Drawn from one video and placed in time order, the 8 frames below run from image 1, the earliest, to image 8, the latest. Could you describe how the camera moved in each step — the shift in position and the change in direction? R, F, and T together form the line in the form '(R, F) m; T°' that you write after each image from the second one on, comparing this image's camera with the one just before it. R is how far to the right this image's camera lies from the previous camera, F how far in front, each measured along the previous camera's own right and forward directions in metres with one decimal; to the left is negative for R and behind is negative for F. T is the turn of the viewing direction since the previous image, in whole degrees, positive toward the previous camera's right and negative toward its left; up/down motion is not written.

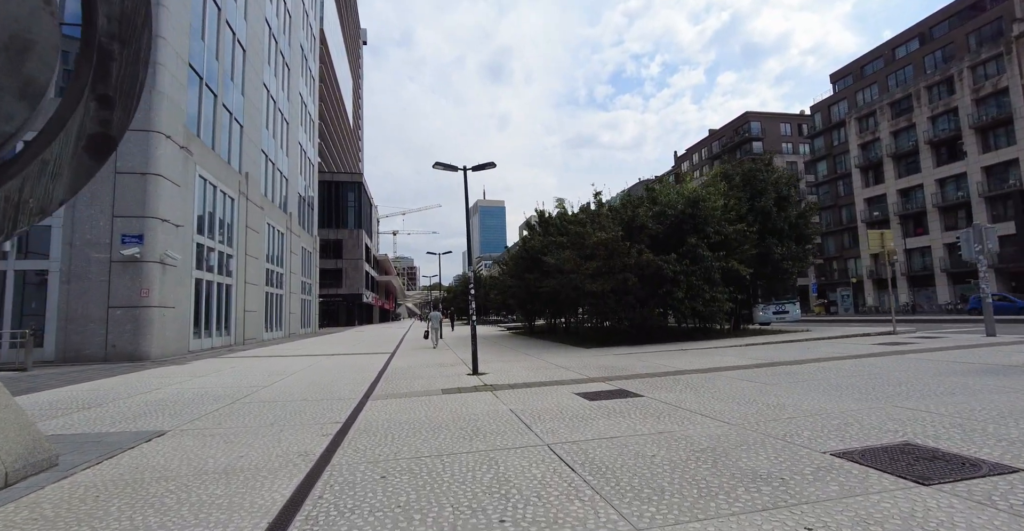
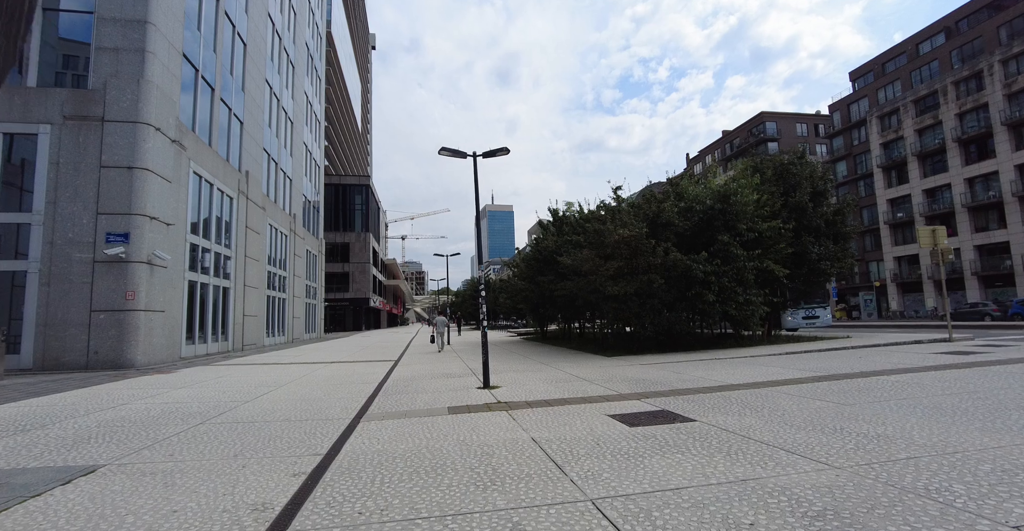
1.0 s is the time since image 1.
(-0.2, +1.5) m; -1°
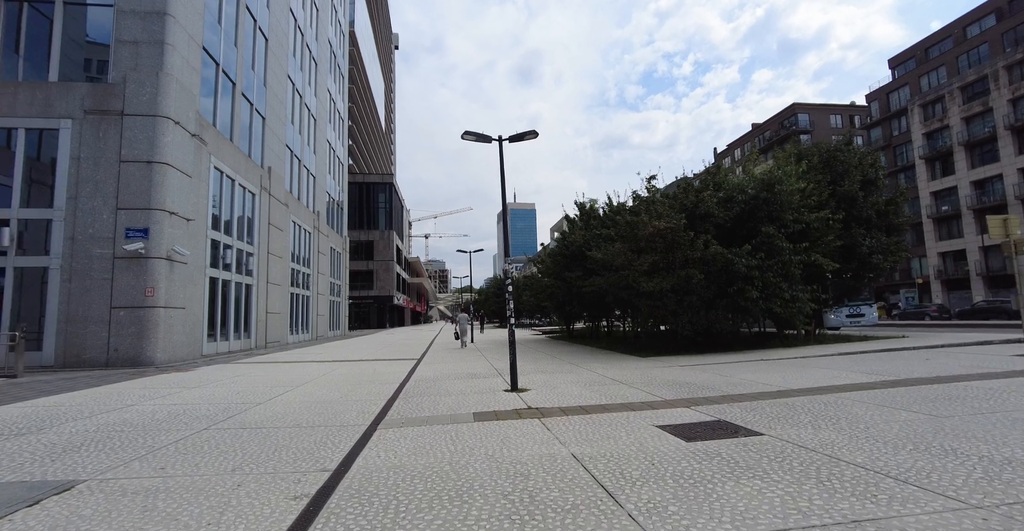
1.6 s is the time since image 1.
(-0.2, +0.9) m; -3°
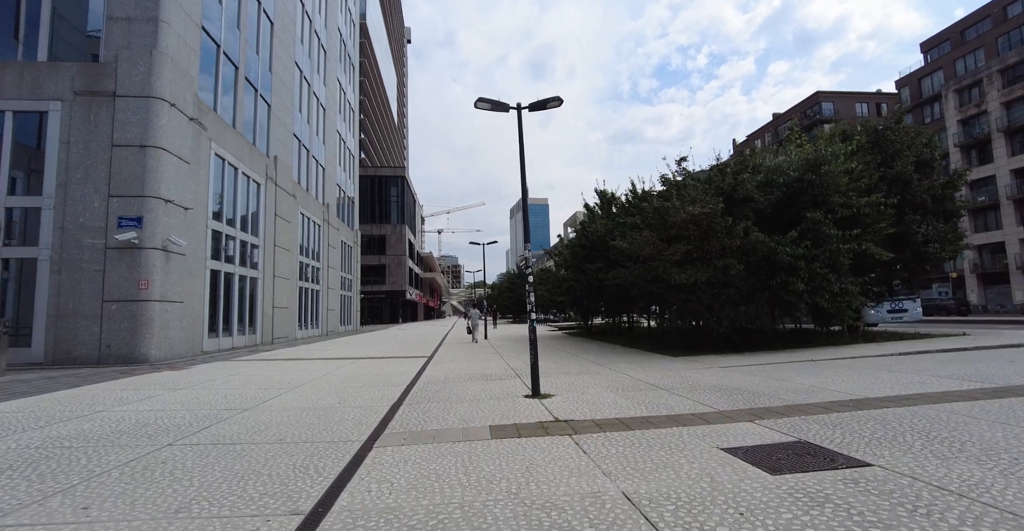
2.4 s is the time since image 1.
(-0.2, +1.3) m; -2°
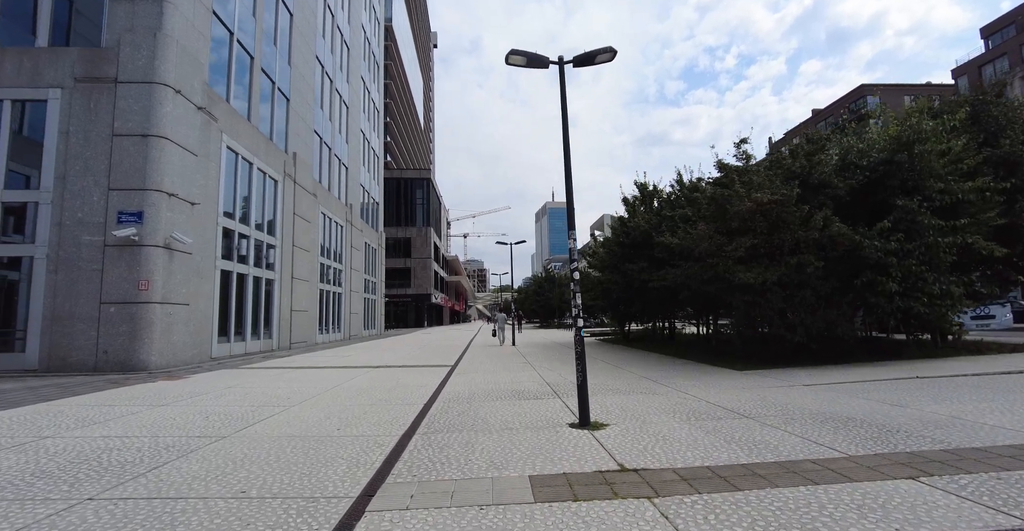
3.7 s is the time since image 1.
(-0.2, +1.8) m; -3°
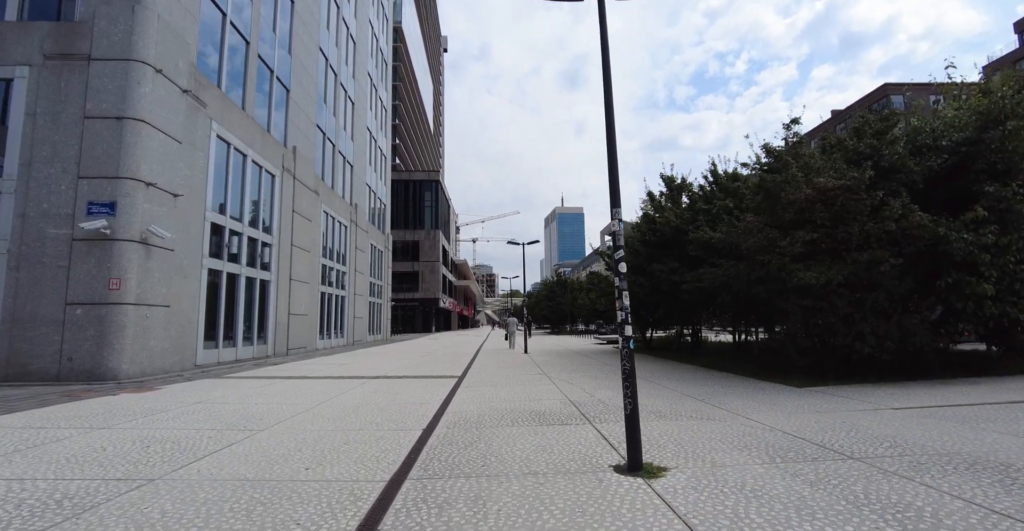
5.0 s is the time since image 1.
(-0.2, +1.6) m; -1°
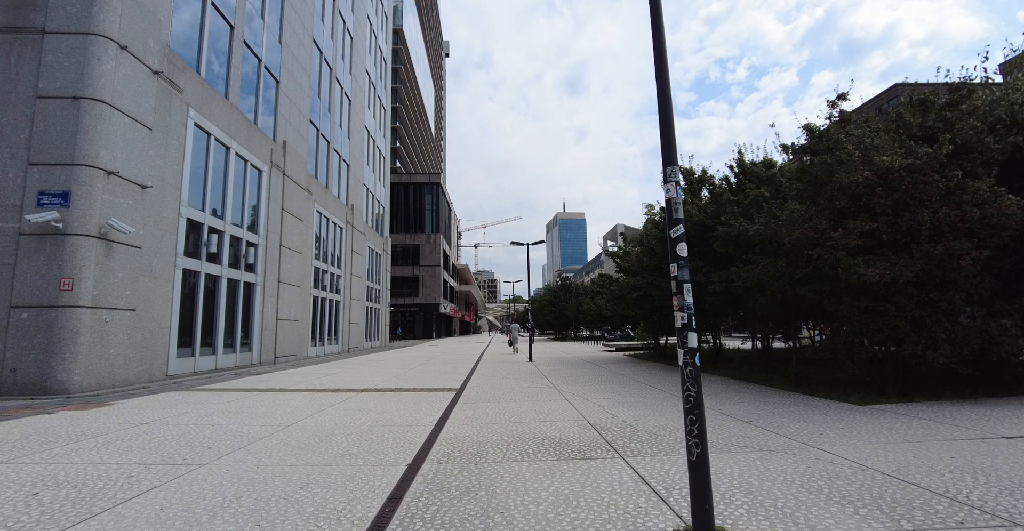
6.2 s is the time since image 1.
(-0.1, +1.4) m; 0°
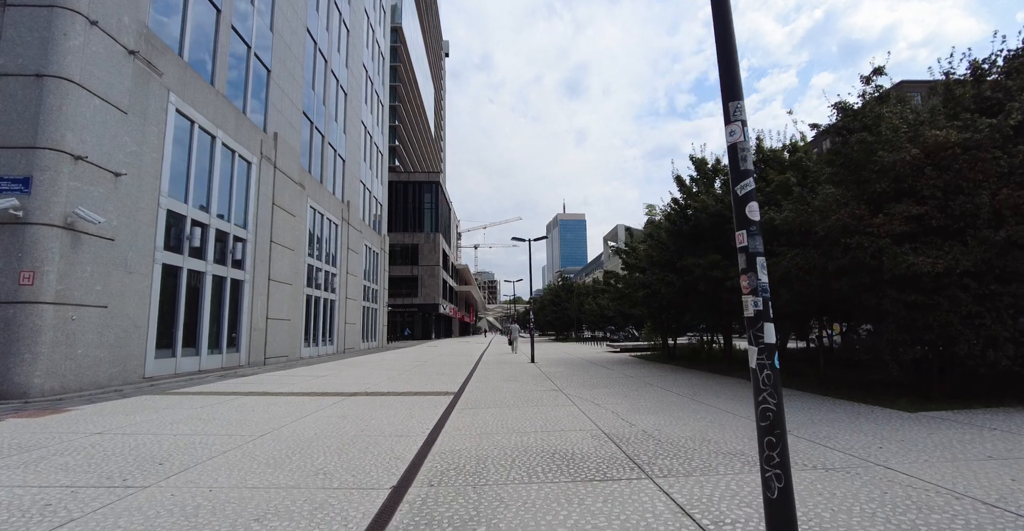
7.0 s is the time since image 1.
(-0.1, +0.9) m; 0°
